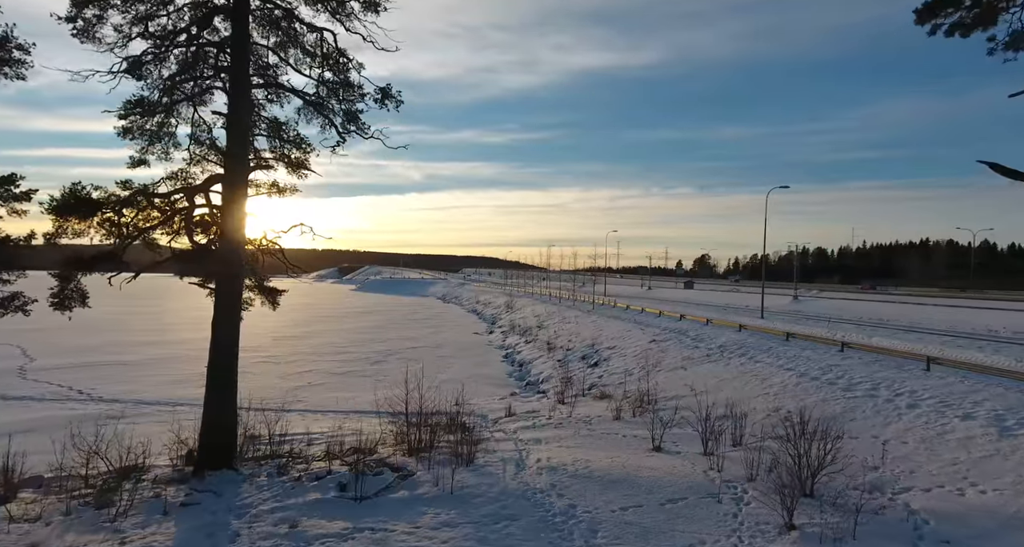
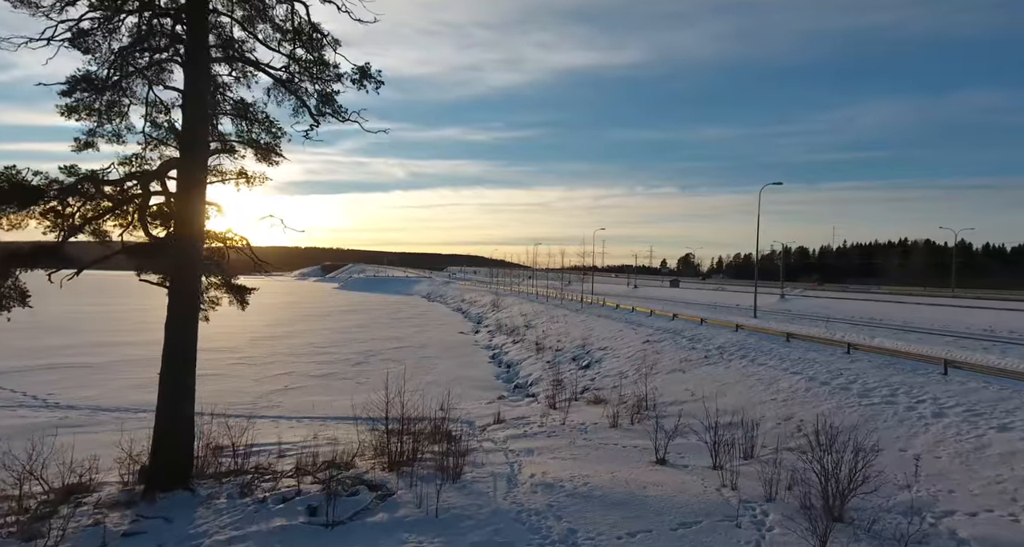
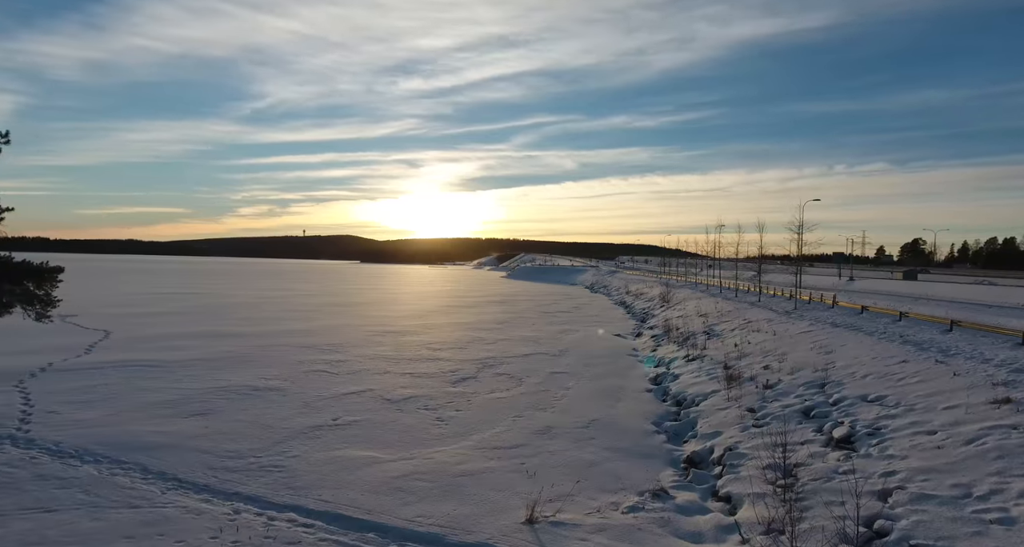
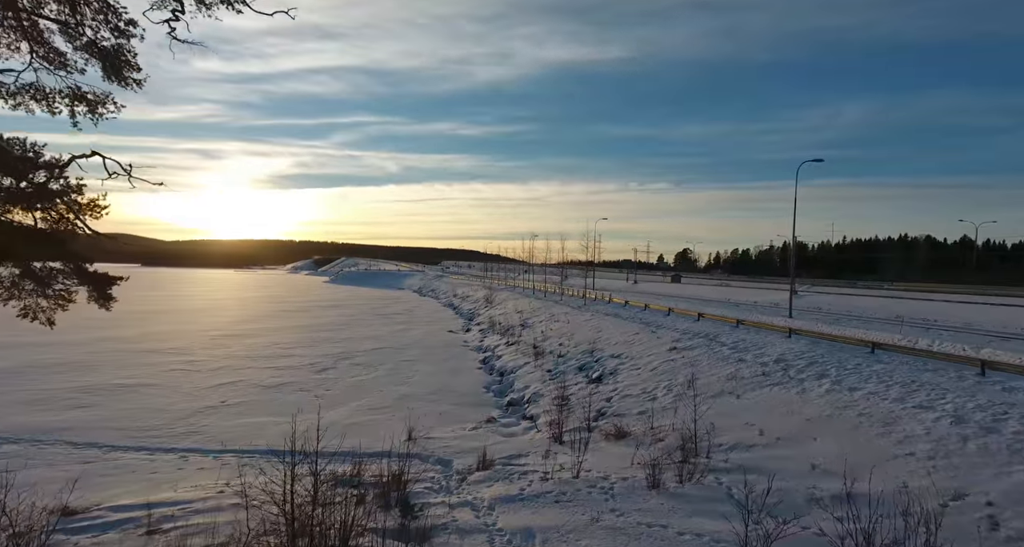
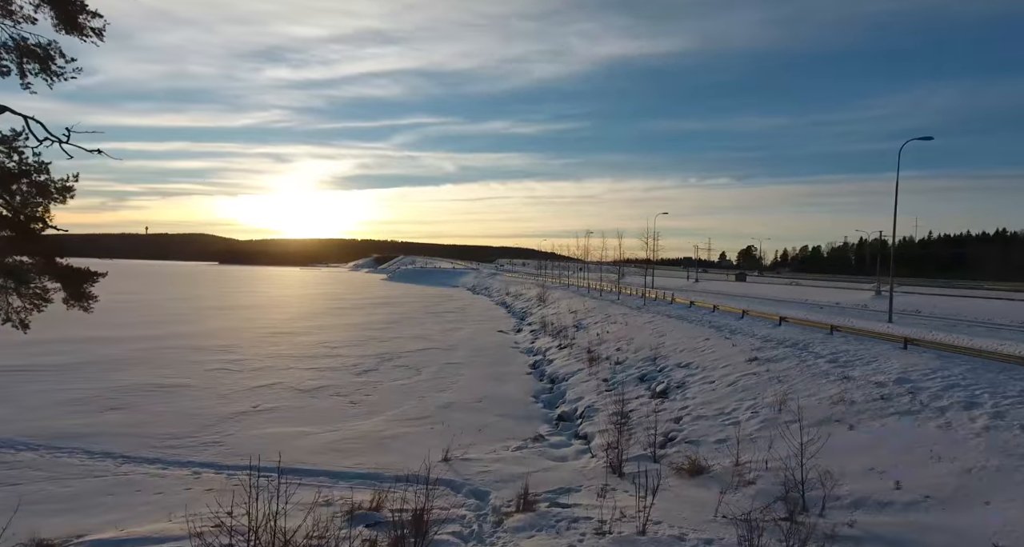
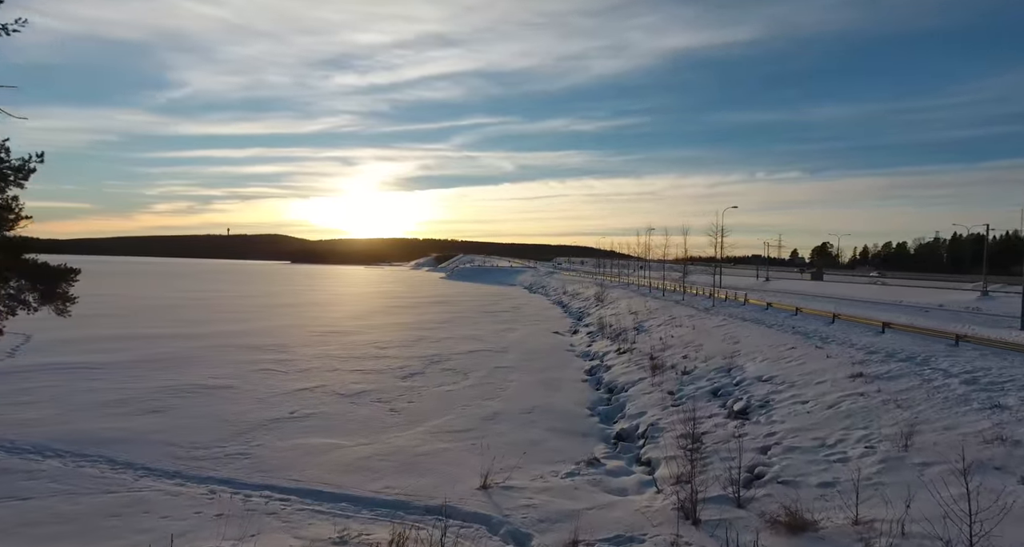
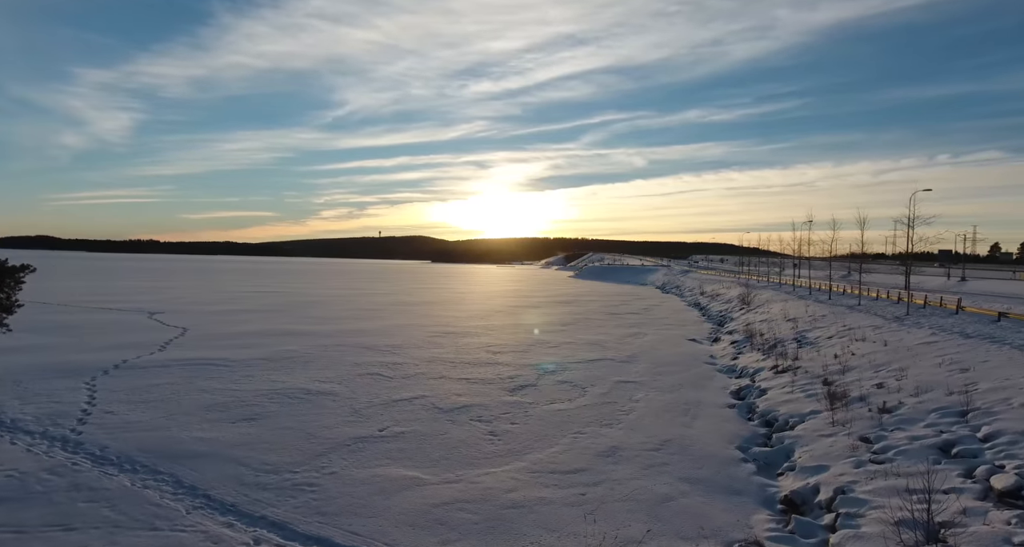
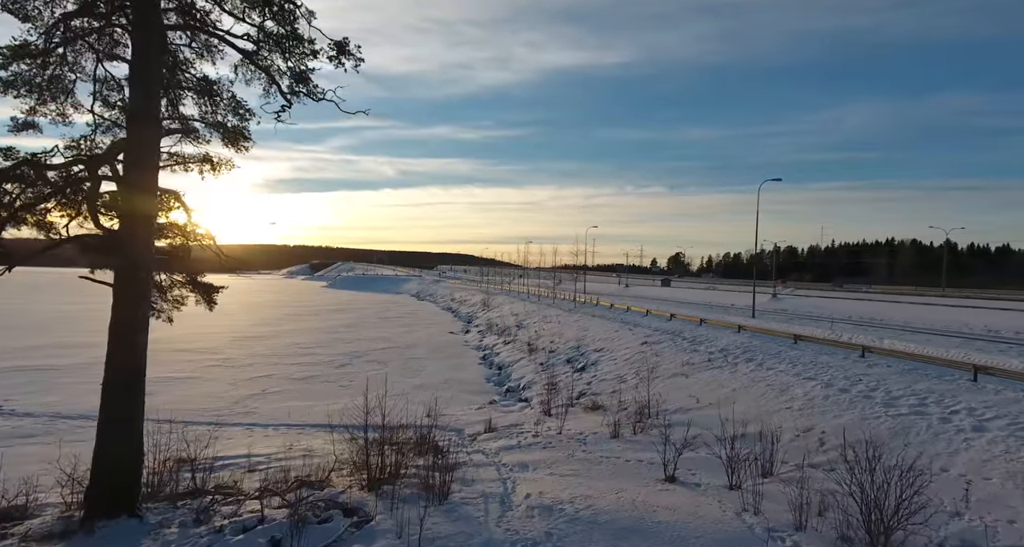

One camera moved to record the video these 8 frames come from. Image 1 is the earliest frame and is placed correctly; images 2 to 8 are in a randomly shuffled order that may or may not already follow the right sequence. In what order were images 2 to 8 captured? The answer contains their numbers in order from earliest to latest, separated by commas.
2, 8, 4, 5, 6, 3, 7
